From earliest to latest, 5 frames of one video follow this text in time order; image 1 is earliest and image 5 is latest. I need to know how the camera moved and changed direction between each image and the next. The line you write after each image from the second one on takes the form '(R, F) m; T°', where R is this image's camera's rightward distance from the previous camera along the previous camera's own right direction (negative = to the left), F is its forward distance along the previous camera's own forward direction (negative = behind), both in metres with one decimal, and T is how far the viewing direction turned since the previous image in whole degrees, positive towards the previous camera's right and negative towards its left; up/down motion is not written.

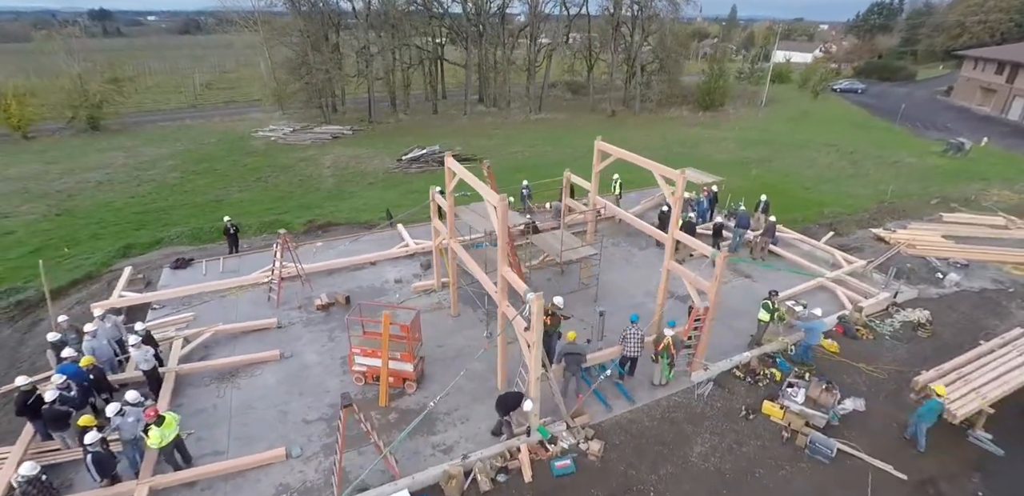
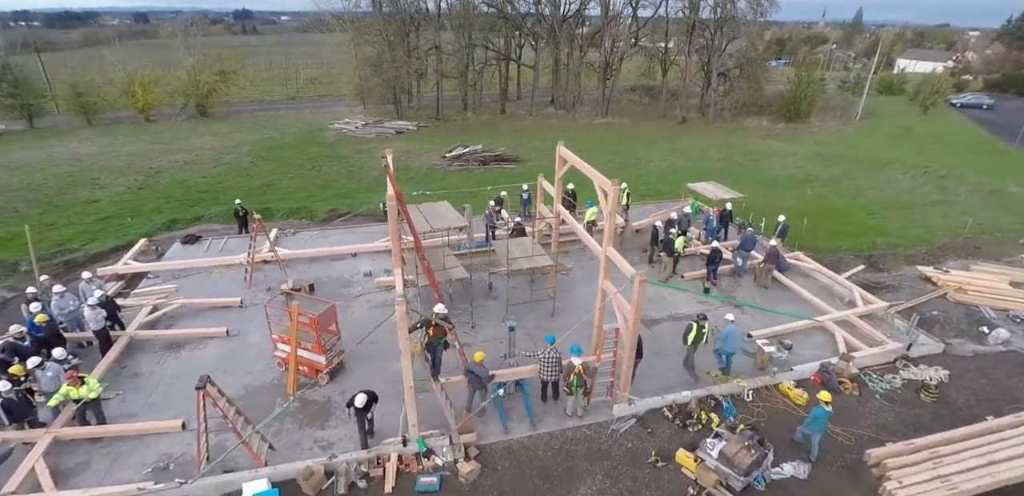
(+3.2, +0.7) m; -10°
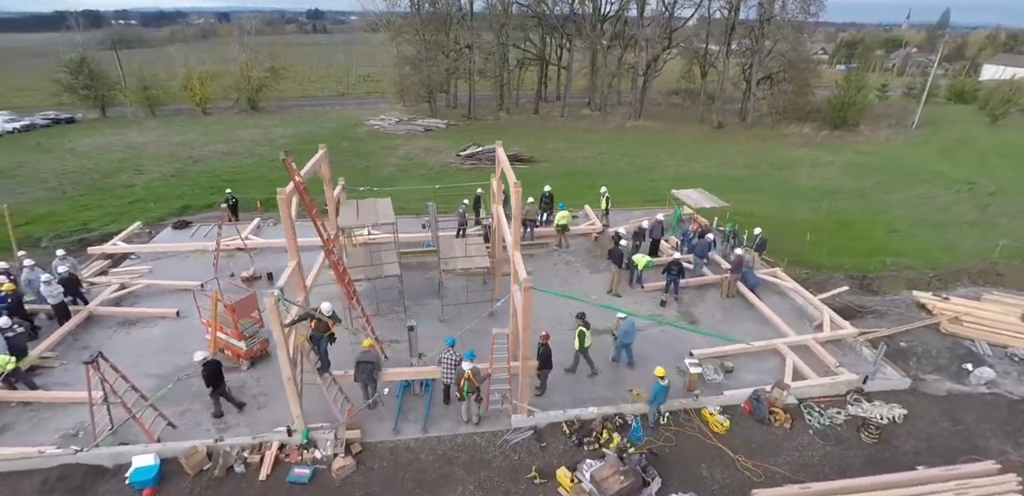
(+2.7, +0.4) m; -6°
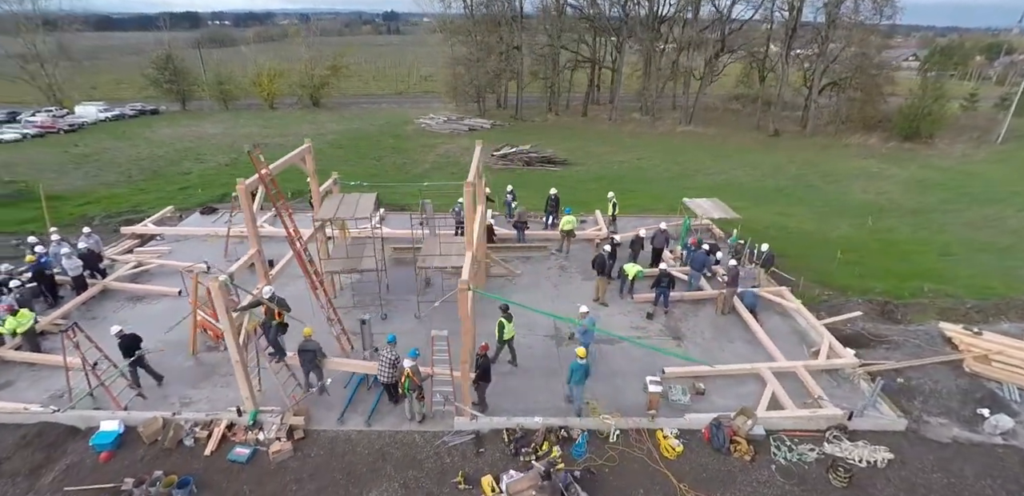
(+1.9, +0.3) m; -7°
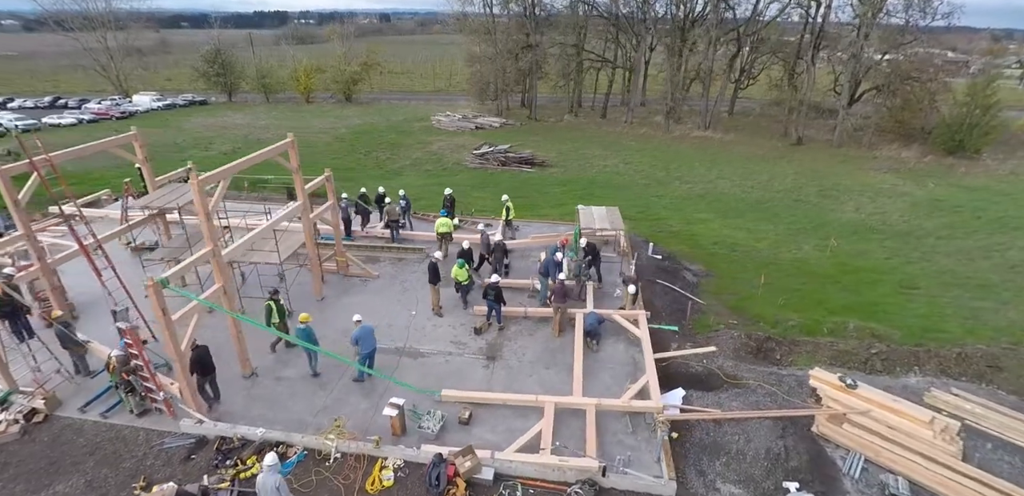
(+5.4, +1.2) m; -8°
